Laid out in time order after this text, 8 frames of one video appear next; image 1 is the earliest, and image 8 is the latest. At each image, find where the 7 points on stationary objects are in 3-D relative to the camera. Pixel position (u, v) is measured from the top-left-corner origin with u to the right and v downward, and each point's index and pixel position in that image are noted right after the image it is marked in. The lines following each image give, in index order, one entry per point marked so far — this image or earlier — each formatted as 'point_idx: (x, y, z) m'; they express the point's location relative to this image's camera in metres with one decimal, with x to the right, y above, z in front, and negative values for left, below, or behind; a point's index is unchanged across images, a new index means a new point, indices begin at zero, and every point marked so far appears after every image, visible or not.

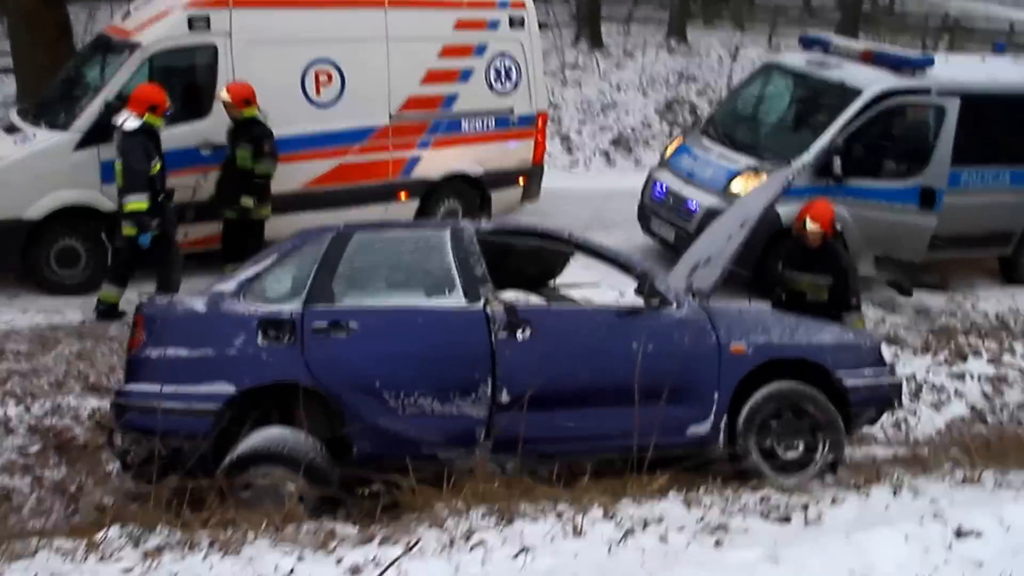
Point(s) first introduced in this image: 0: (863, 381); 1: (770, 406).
0: (+1.5, -0.4, +5.8) m
1: (+1.1, -0.5, +5.6) m
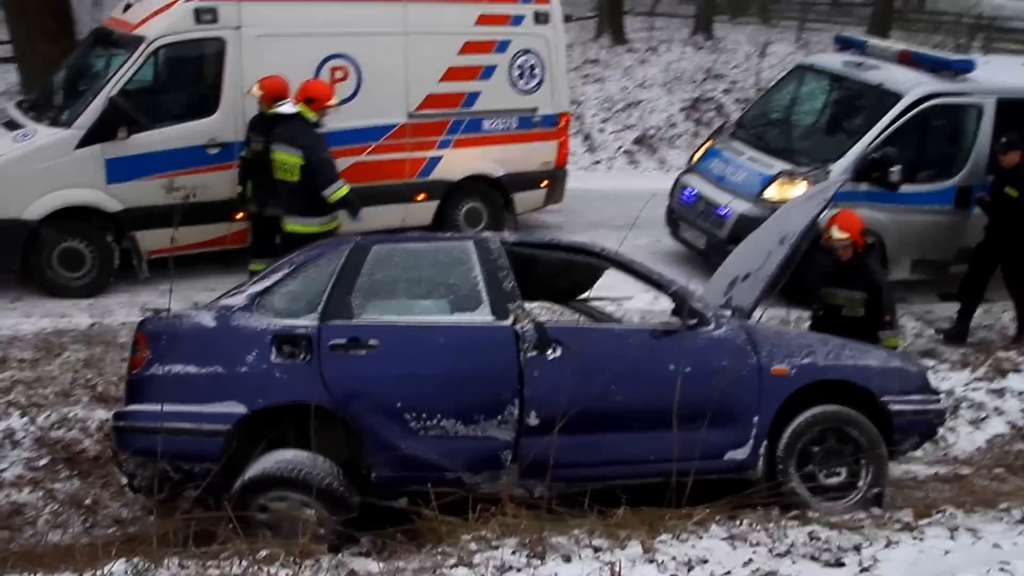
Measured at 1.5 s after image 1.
0: (+1.7, -0.5, +5.5) m
1: (+1.2, -0.6, +5.3) m
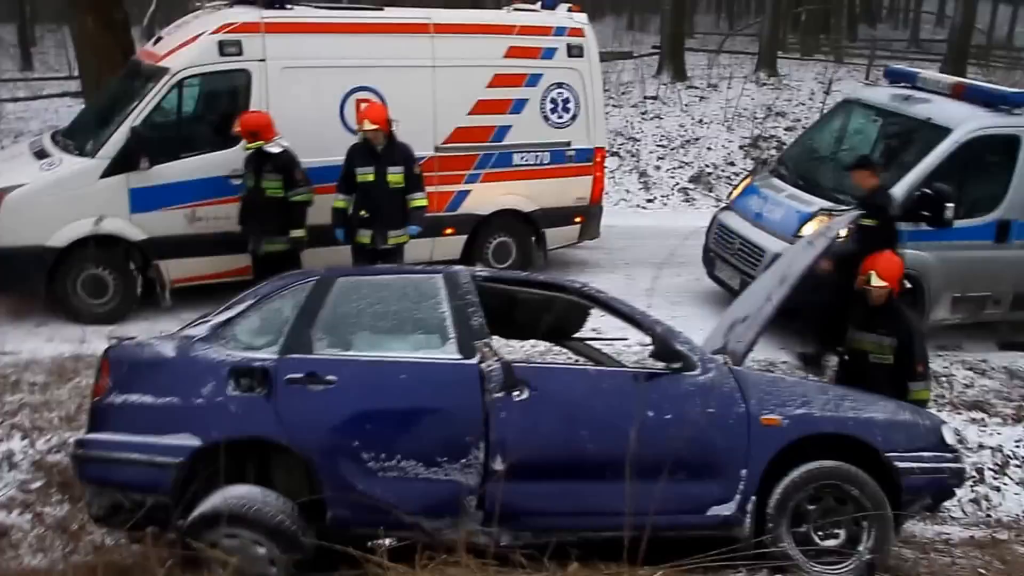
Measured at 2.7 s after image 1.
0: (+1.6, -0.7, +5.1) m
1: (+1.1, -0.8, +4.9) m
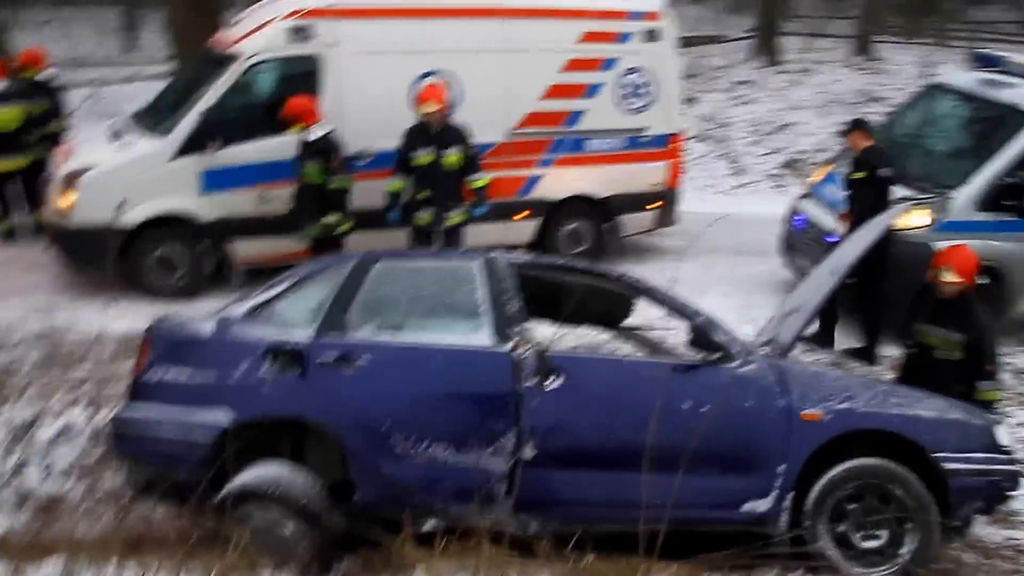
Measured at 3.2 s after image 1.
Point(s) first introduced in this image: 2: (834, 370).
0: (+1.7, -0.7, +4.9) m
1: (+1.2, -0.7, +4.8) m
2: (+1.2, -0.3, +5.1) m
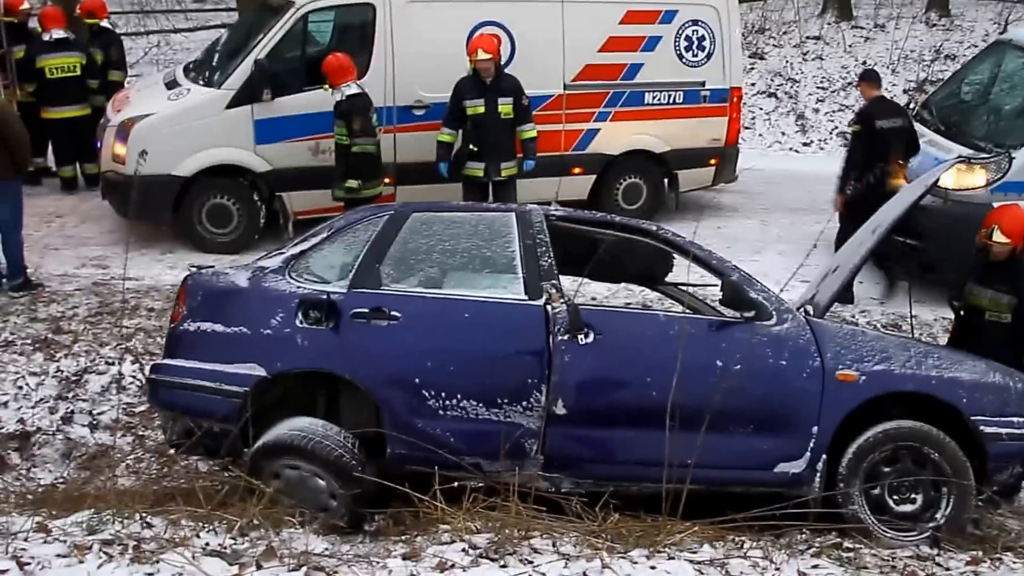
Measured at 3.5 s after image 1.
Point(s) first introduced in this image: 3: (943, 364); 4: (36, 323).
0: (+1.8, -0.5, +4.7) m
1: (+1.3, -0.6, +4.6) m
2: (+1.4, -0.2, +4.9) m
3: (+1.6, -0.3, +4.8) m
4: (-2.3, -0.2, +6.4) m
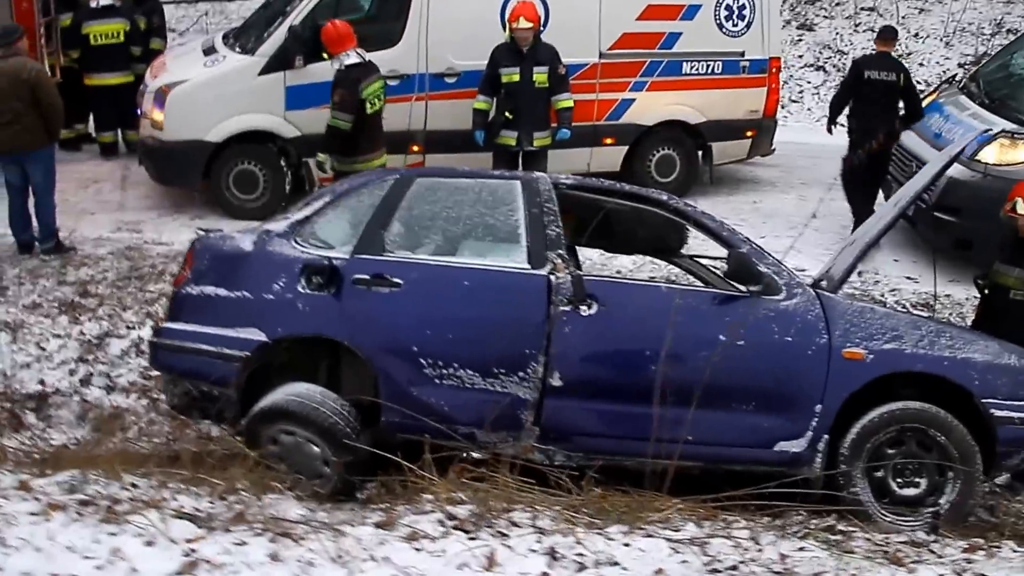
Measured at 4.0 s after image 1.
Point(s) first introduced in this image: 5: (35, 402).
0: (+1.8, -0.4, +4.5) m
1: (+1.3, -0.5, +4.5) m
2: (+1.4, -0.1, +4.8) m
3: (+1.6, -0.2, +4.6) m
4: (-2.2, 0.0, +6.5) m
5: (-2.0, -0.5, +5.6) m
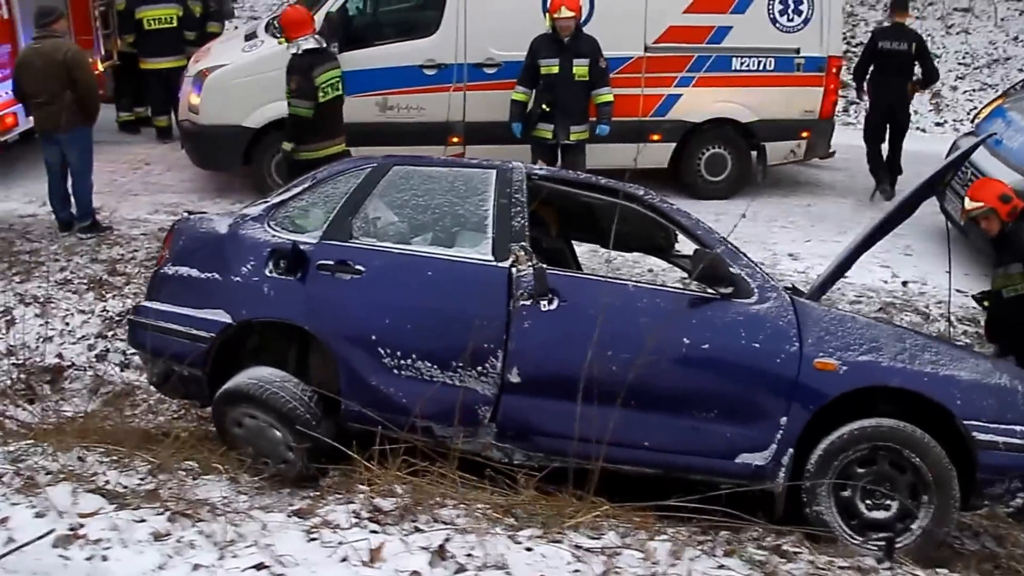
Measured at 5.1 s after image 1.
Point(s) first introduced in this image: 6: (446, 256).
0: (+1.6, -0.5, +4.2) m
1: (+1.1, -0.5, +4.2) m
2: (+1.2, -0.1, +4.5) m
3: (+1.4, -0.2, +4.3) m
4: (-2.1, +0.1, +6.6) m
5: (-2.0, -0.4, +5.8) m
6: (-0.2, +0.1, +4.6) m
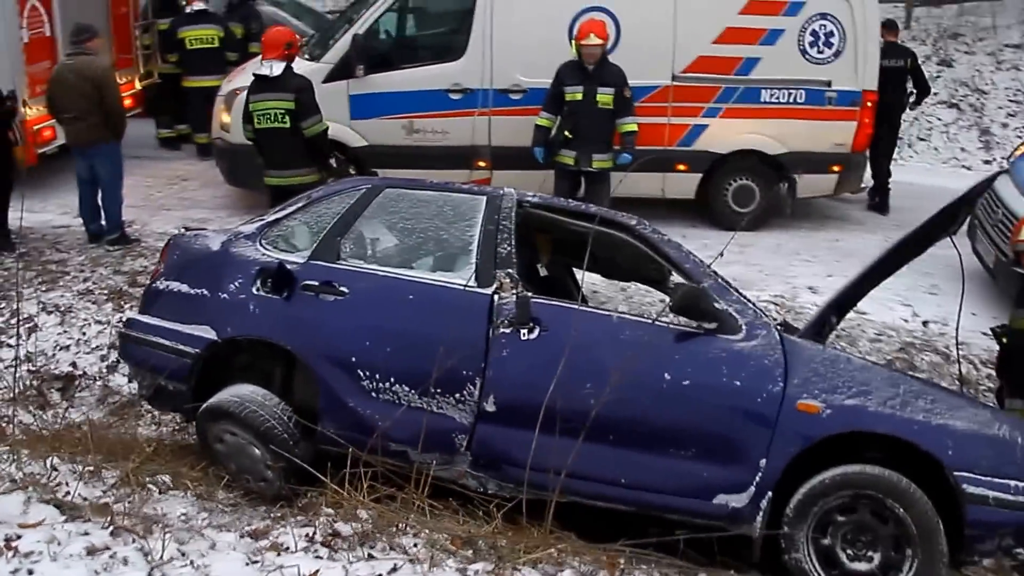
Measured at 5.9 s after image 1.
0: (+1.5, -0.6, +4.0) m
1: (+1.0, -0.6, +4.0) m
2: (+1.2, -0.2, +4.3) m
3: (+1.3, -0.4, +4.1) m
4: (-2.0, +0.1, +6.7) m
5: (-2.0, -0.4, +5.8) m
6: (-0.3, 0.0, +4.6) m
